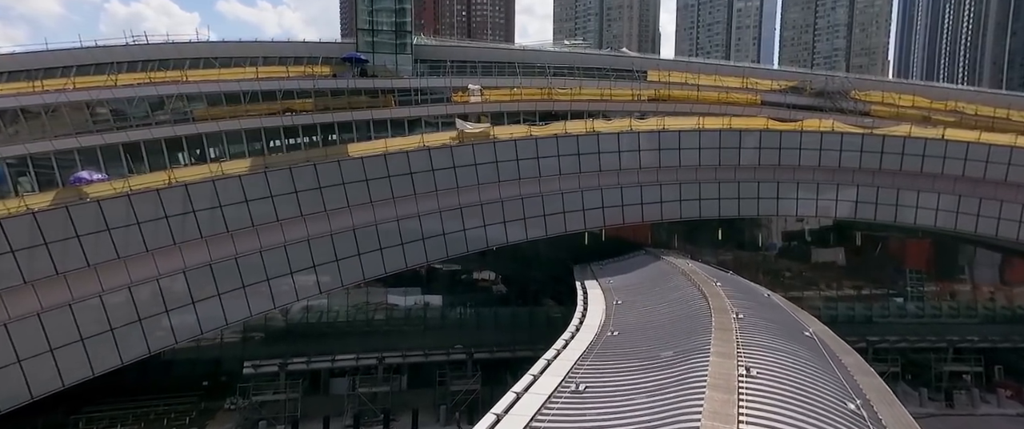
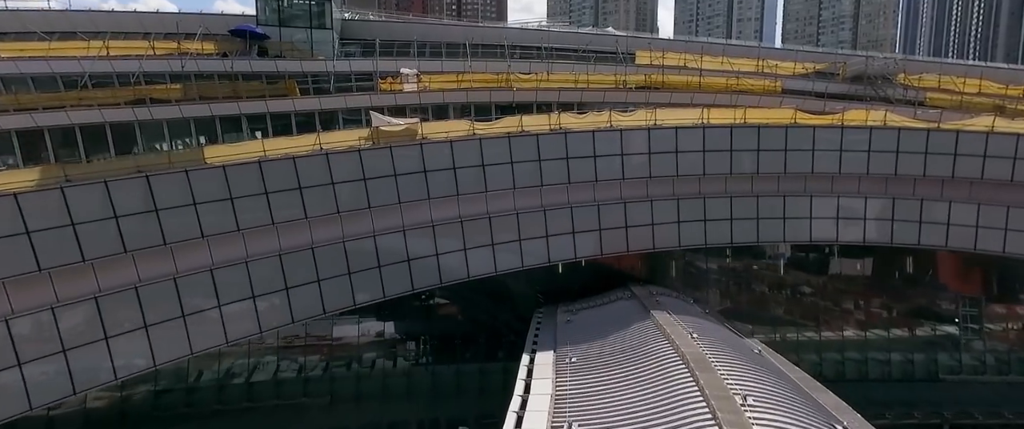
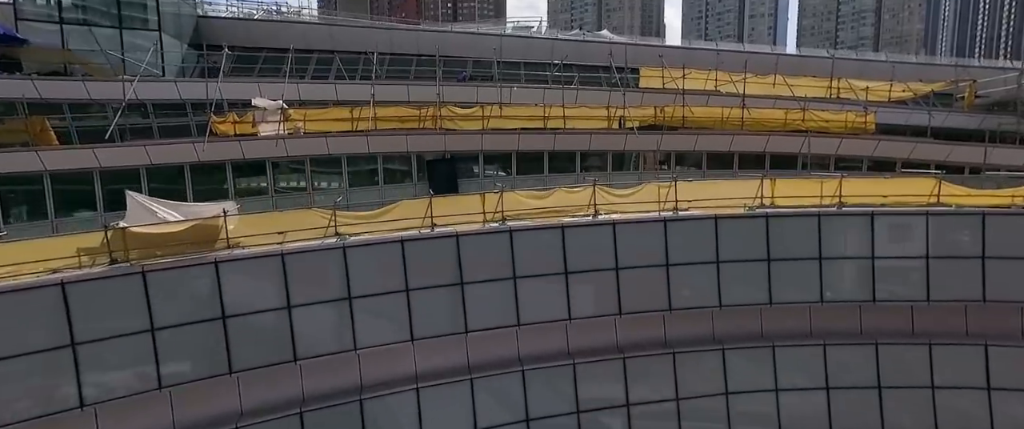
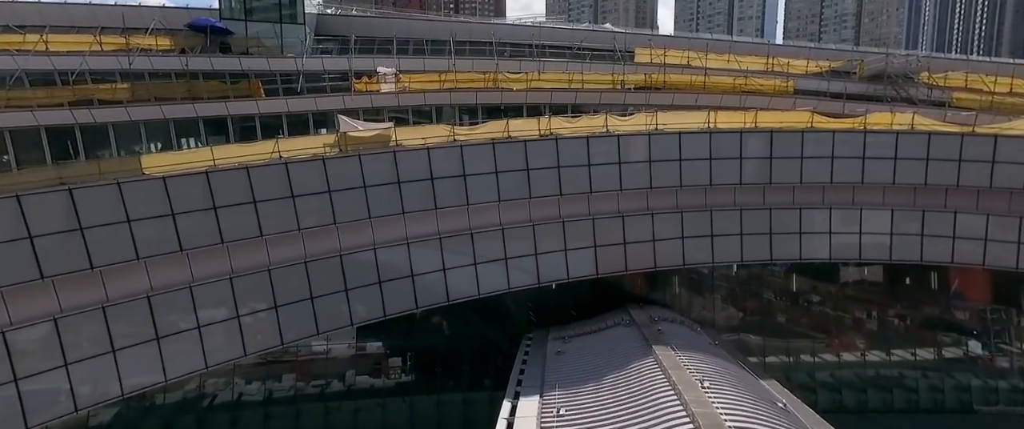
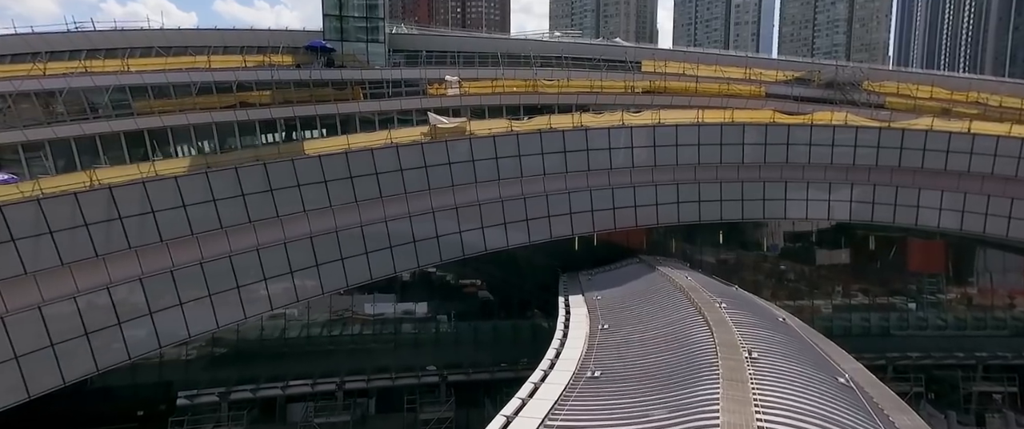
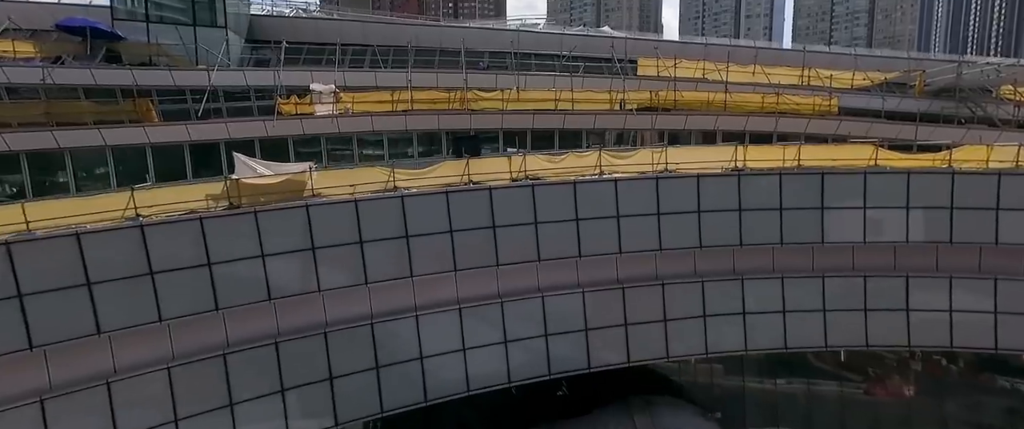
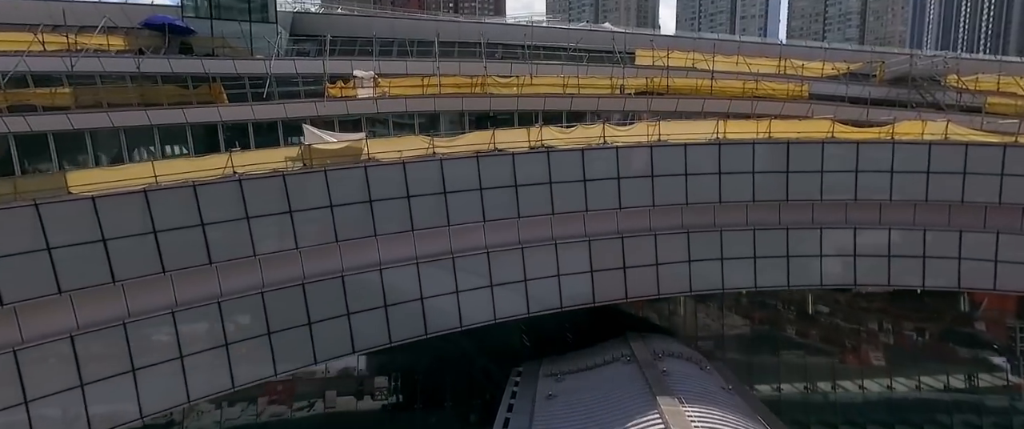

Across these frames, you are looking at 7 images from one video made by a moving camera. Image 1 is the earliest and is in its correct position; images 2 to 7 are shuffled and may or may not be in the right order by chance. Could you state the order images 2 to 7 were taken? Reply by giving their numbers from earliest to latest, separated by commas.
5, 2, 4, 7, 6, 3
